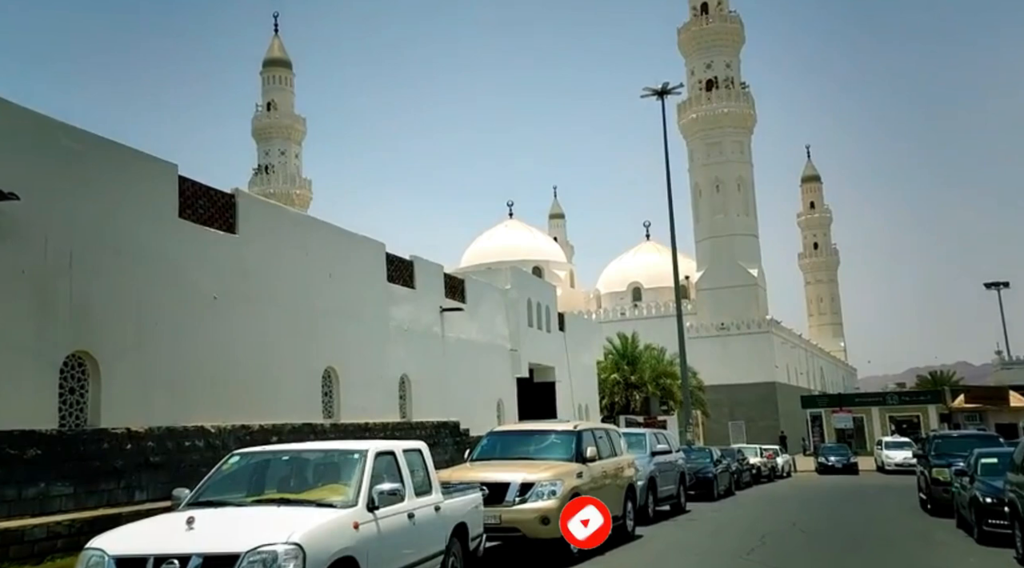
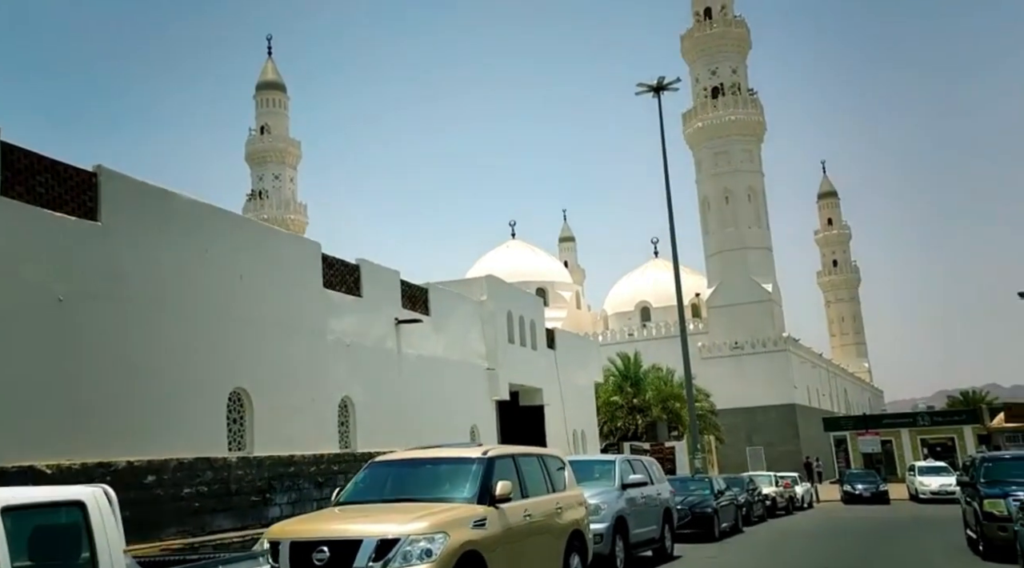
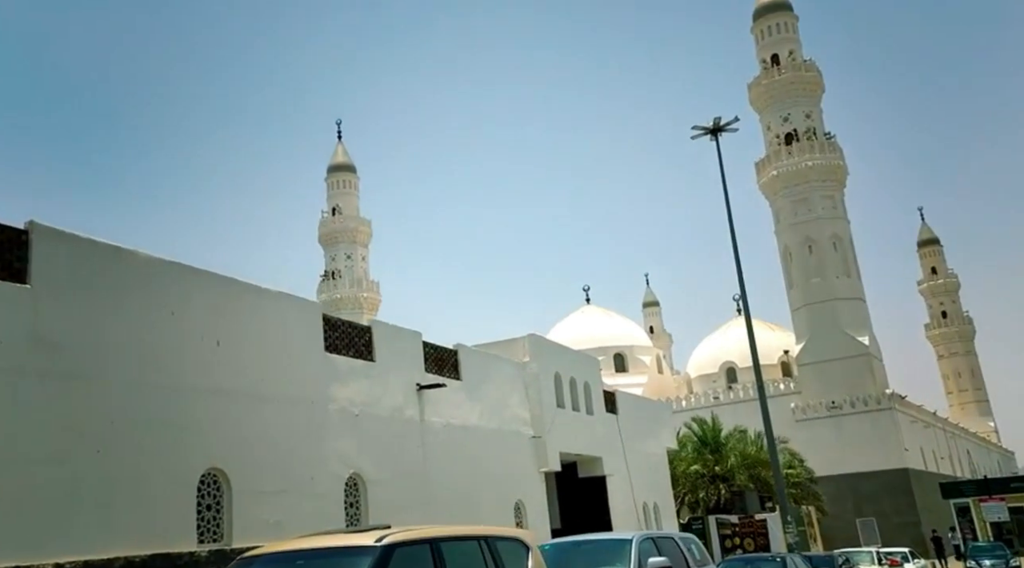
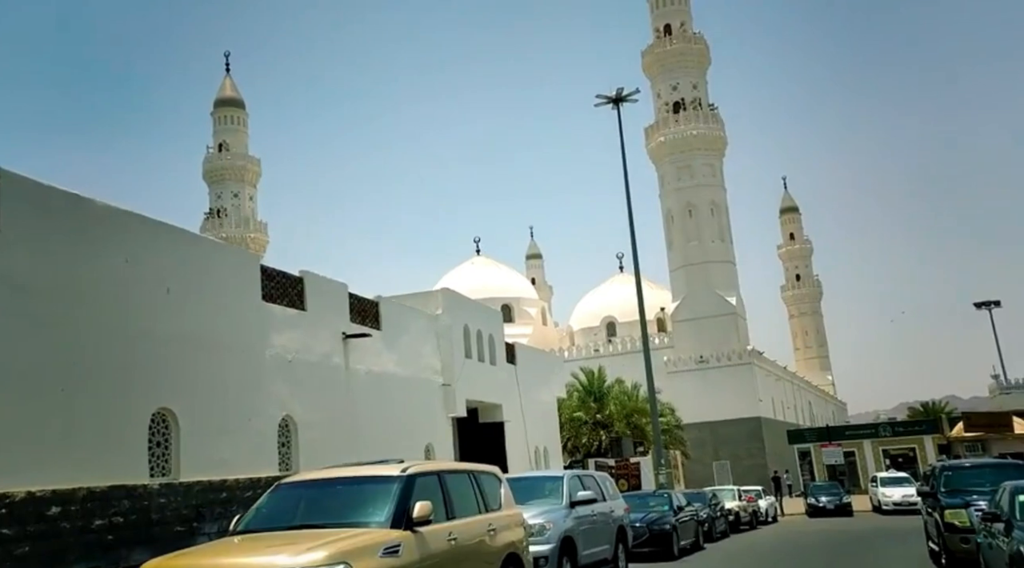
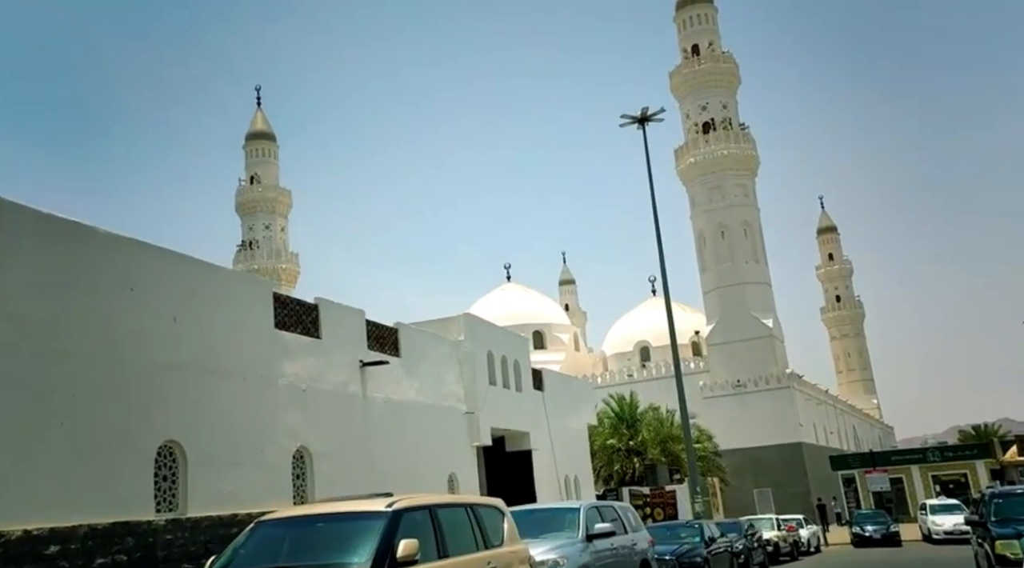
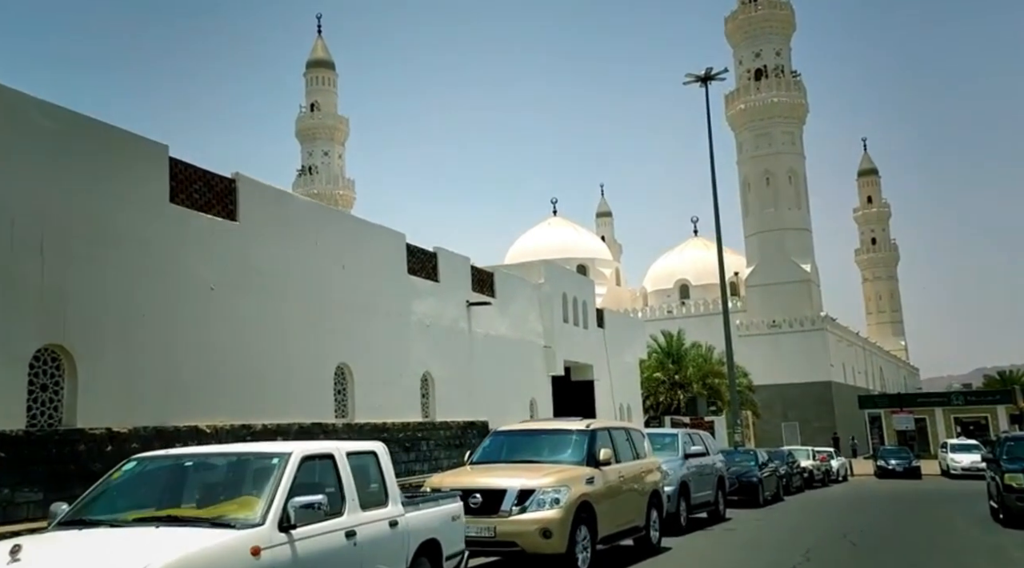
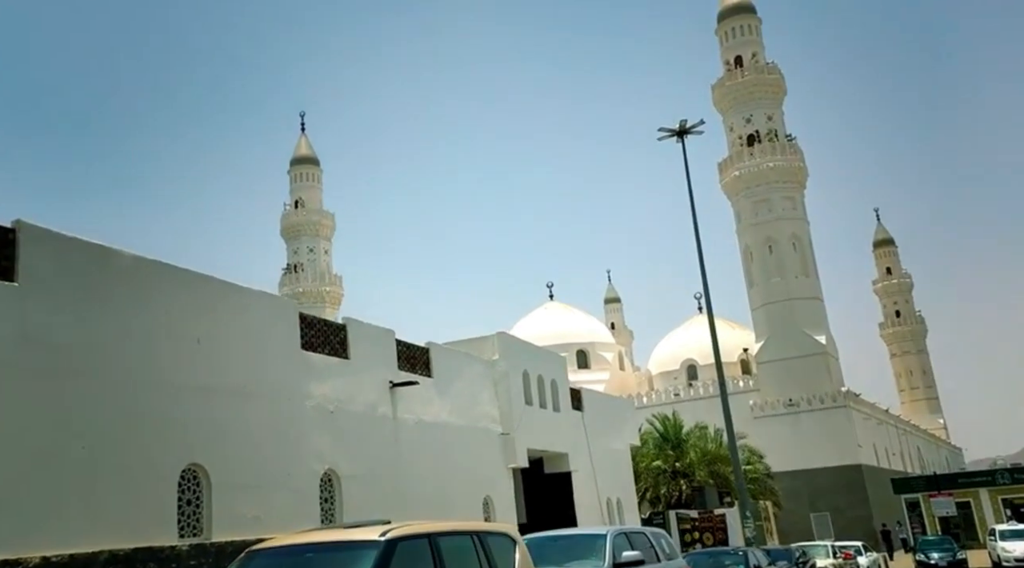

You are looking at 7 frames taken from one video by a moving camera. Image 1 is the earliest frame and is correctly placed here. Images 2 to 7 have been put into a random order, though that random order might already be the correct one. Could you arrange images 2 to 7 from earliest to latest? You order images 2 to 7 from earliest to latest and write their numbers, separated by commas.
6, 2, 4, 5, 7, 3
